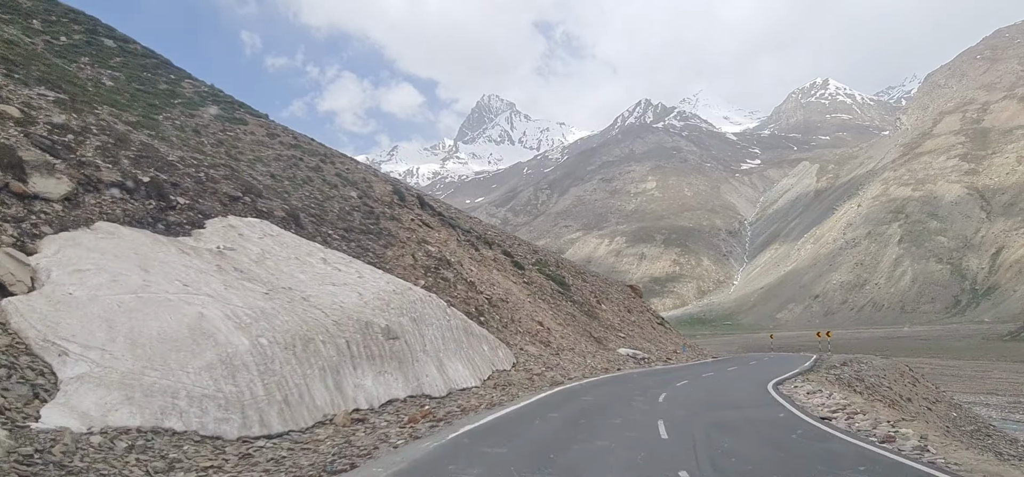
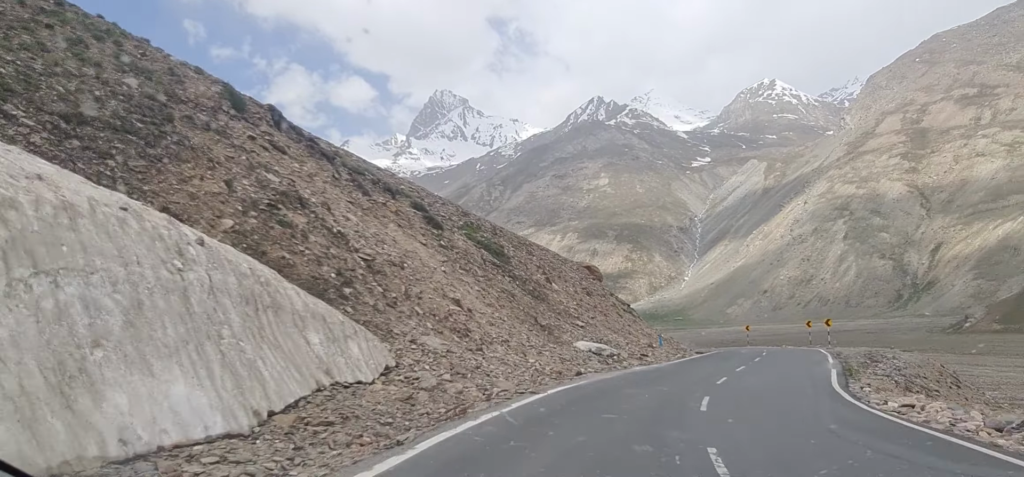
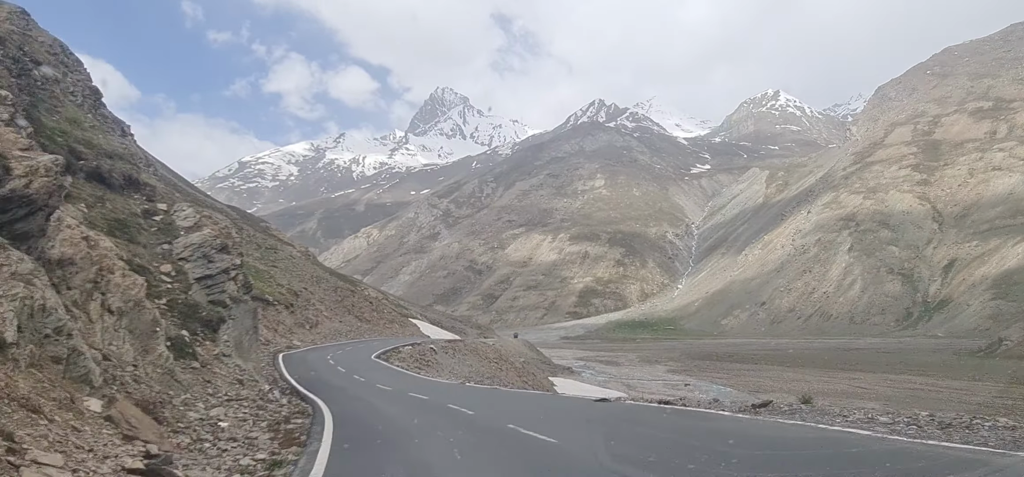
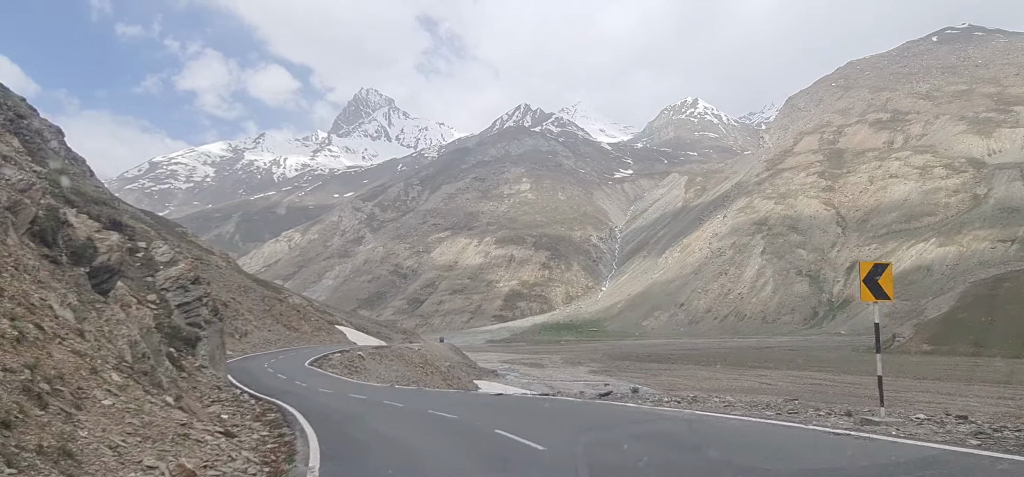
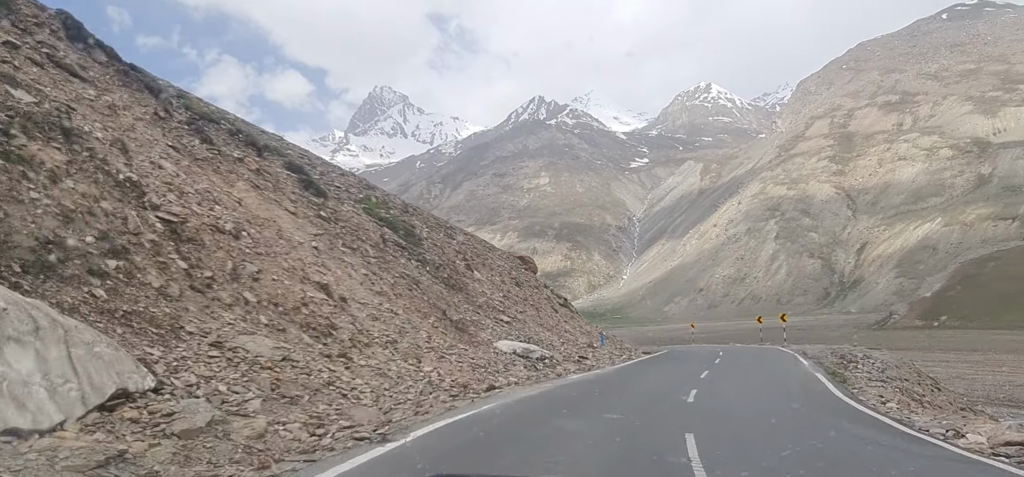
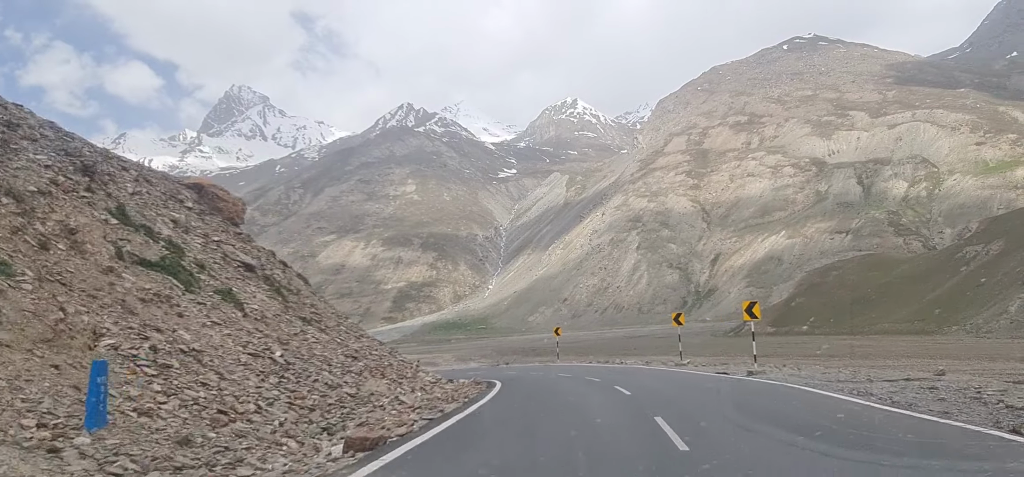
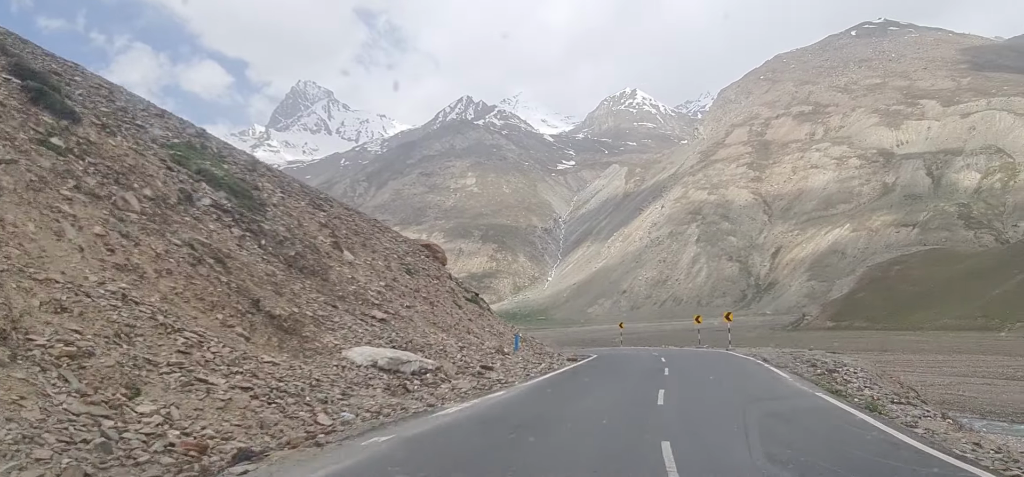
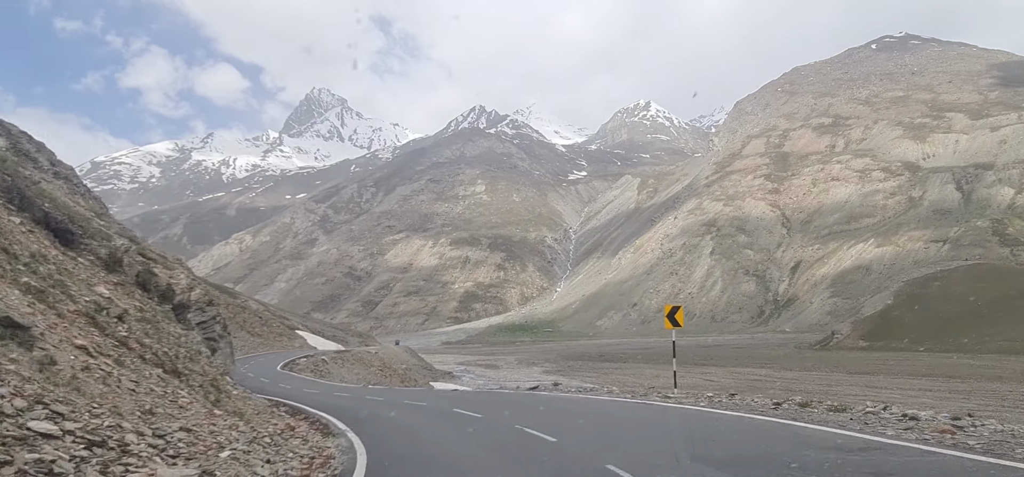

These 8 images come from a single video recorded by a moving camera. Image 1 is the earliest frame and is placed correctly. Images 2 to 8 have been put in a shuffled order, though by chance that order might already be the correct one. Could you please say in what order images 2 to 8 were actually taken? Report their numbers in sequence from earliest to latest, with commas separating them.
2, 5, 7, 6, 8, 4, 3
